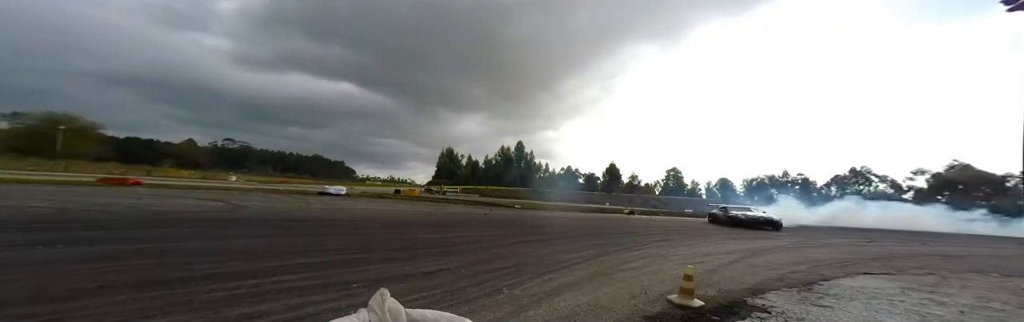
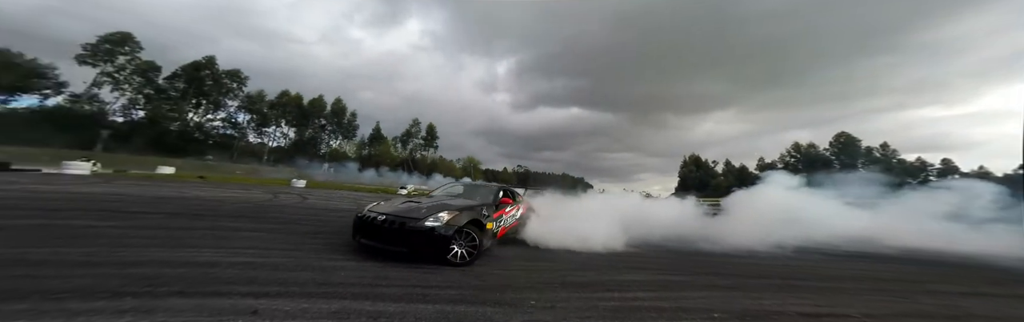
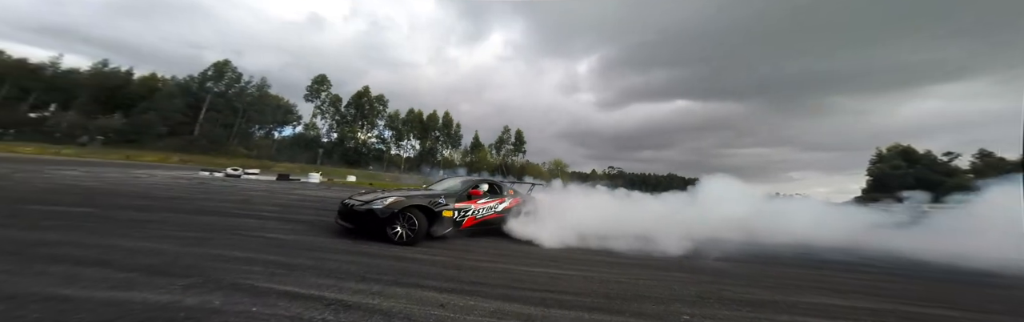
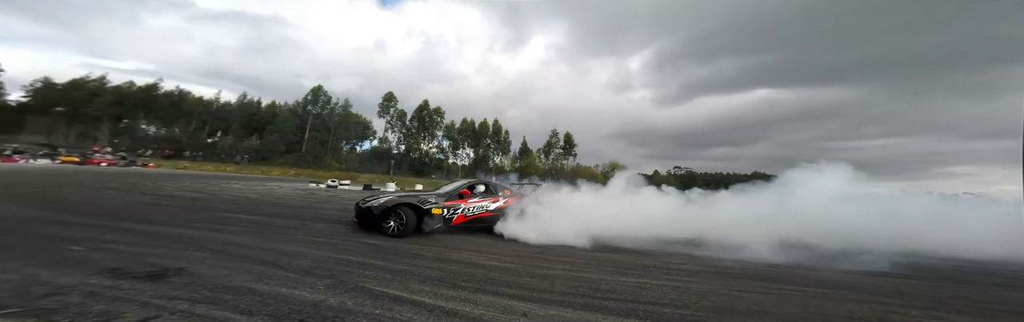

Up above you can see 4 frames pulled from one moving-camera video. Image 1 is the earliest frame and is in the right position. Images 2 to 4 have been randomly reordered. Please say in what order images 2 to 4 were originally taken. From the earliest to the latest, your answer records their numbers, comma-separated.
2, 3, 4
